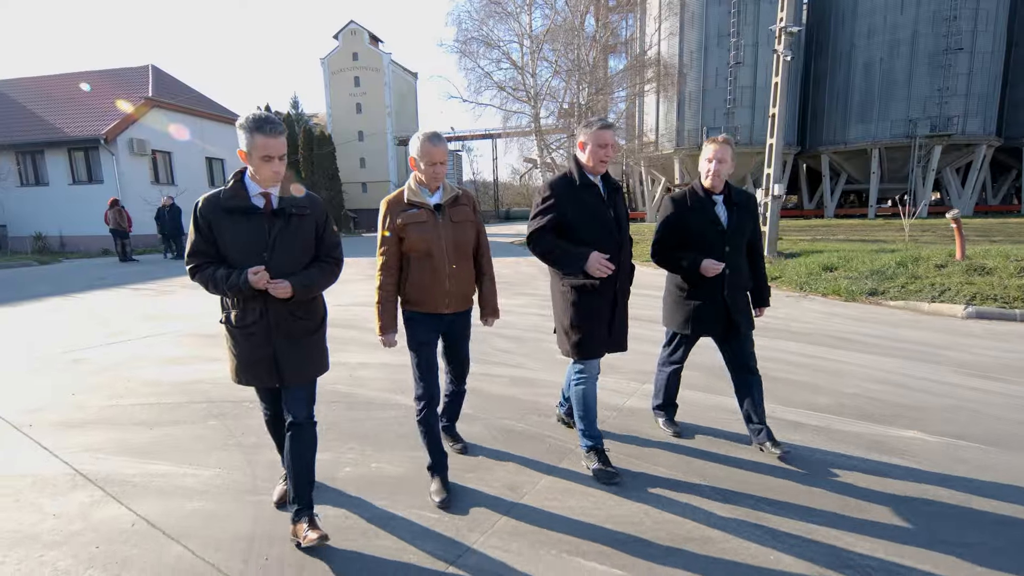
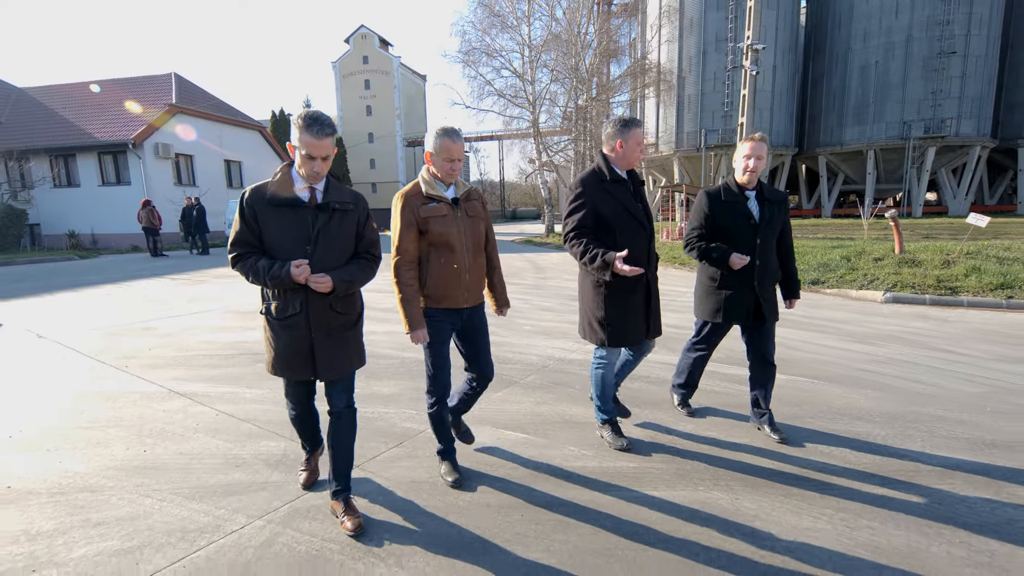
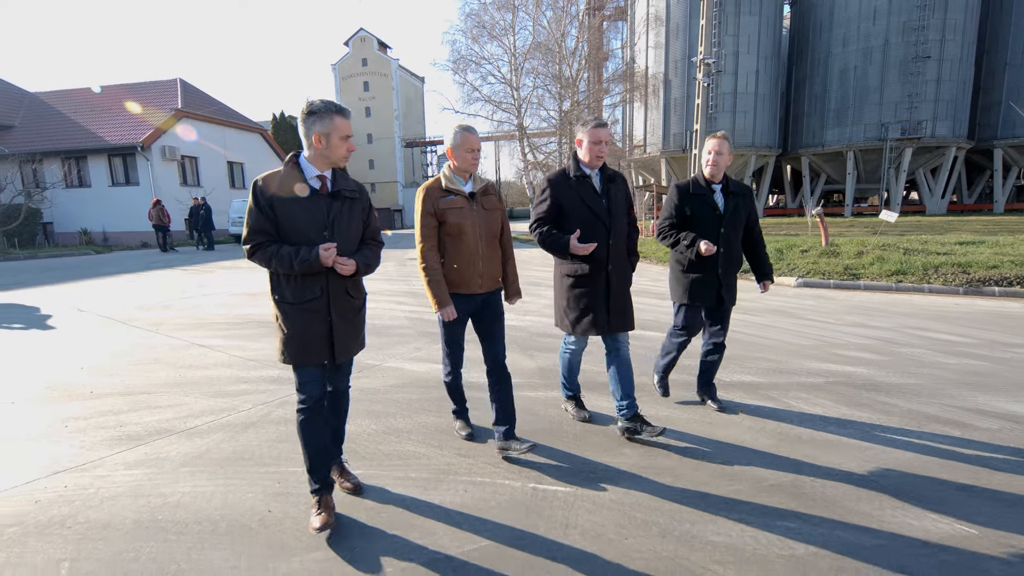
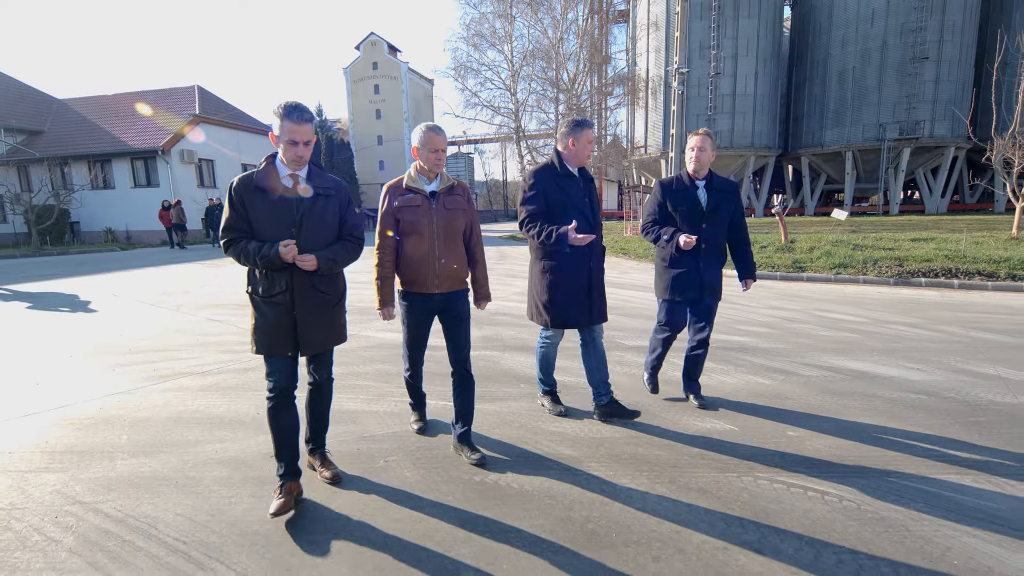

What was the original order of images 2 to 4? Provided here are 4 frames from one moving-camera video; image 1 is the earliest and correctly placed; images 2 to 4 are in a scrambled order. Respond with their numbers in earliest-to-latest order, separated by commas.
2, 3, 4
